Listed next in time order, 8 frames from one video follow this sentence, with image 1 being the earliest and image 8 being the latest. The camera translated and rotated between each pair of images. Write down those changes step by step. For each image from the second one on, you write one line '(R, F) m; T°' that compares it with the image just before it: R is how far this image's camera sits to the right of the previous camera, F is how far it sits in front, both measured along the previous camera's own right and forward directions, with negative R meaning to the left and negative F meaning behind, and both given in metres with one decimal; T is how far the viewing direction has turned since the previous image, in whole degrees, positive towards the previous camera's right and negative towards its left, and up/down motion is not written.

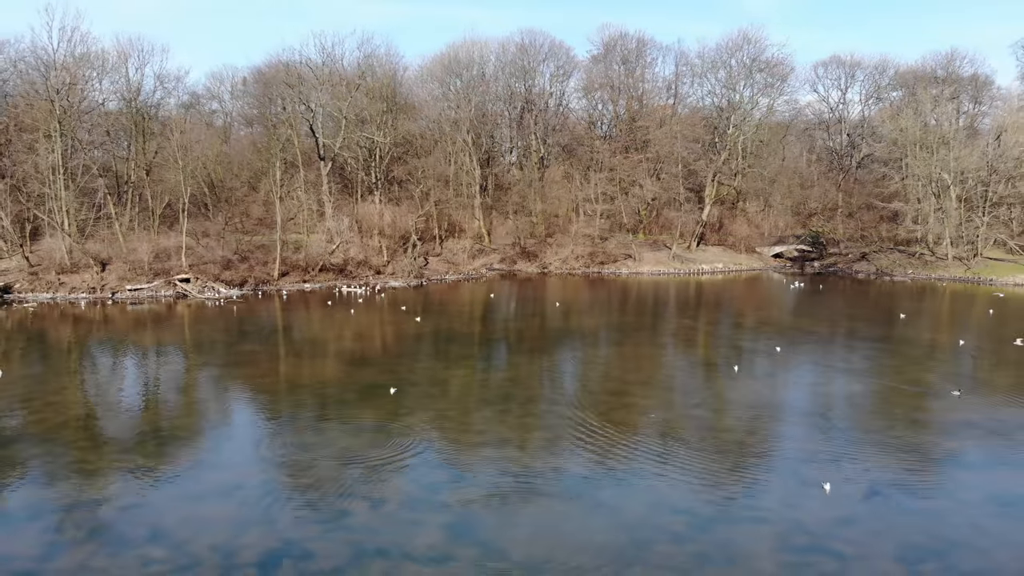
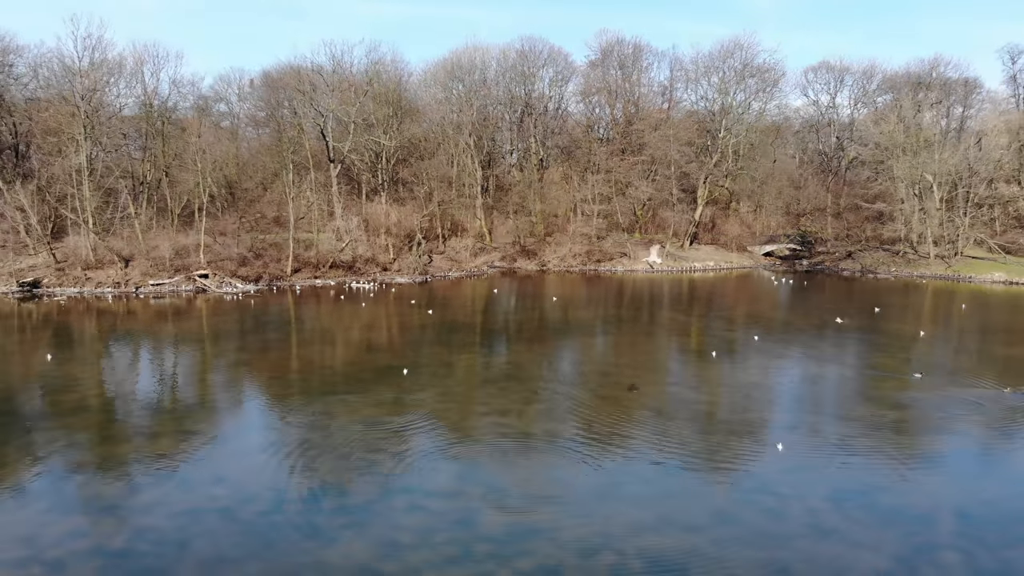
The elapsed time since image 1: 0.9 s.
(0.0, -1.8) m; 0°
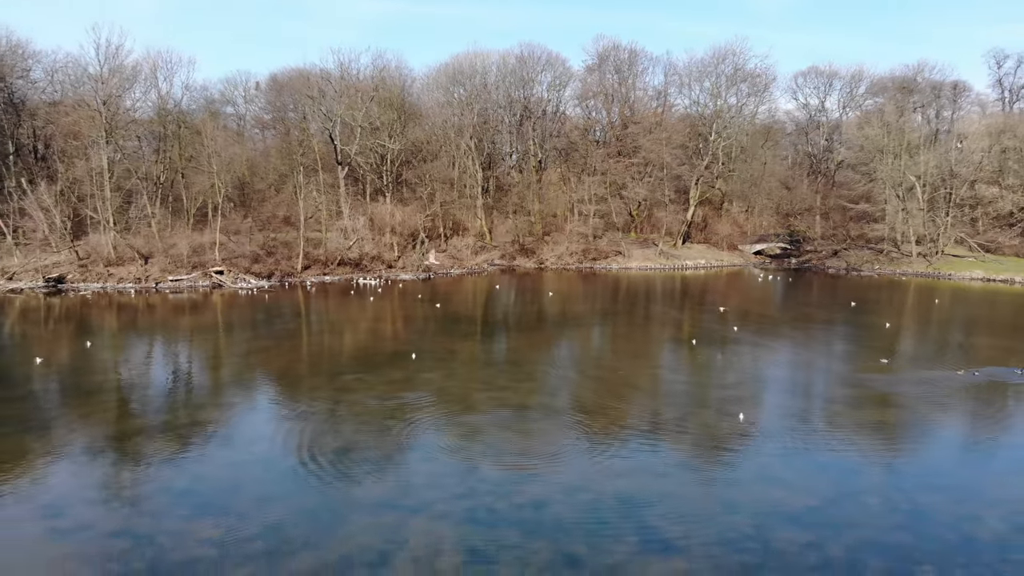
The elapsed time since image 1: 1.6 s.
(+0.1, -1.8) m; 0°
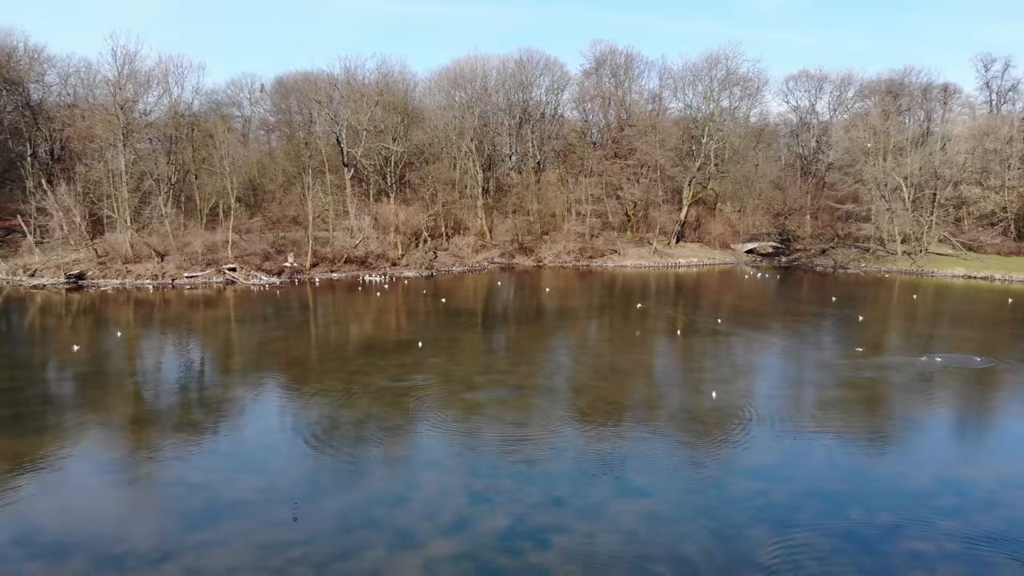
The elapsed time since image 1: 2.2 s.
(+0.1, -1.6) m; 0°
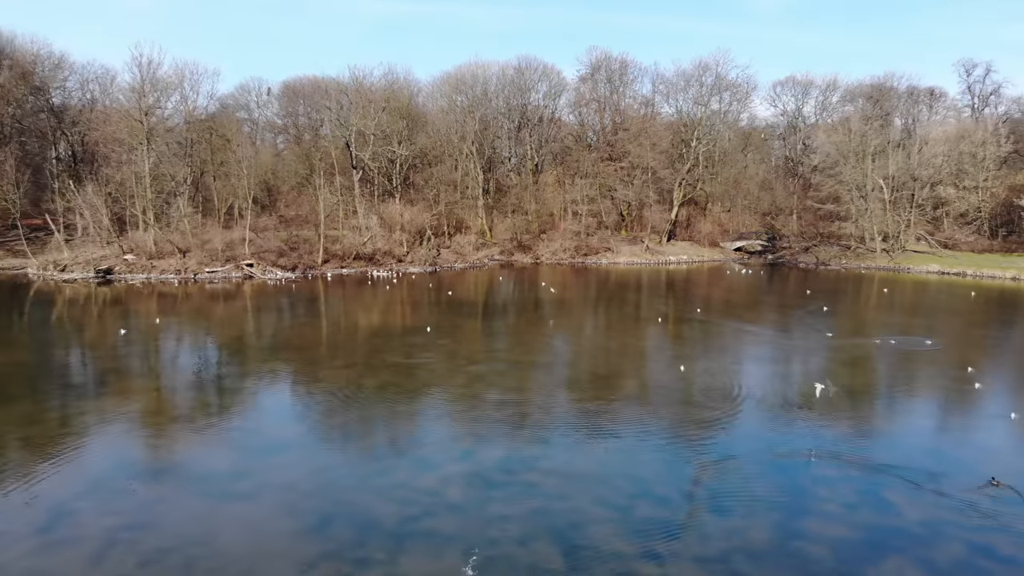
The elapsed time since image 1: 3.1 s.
(+0.1, -2.5) m; 0°
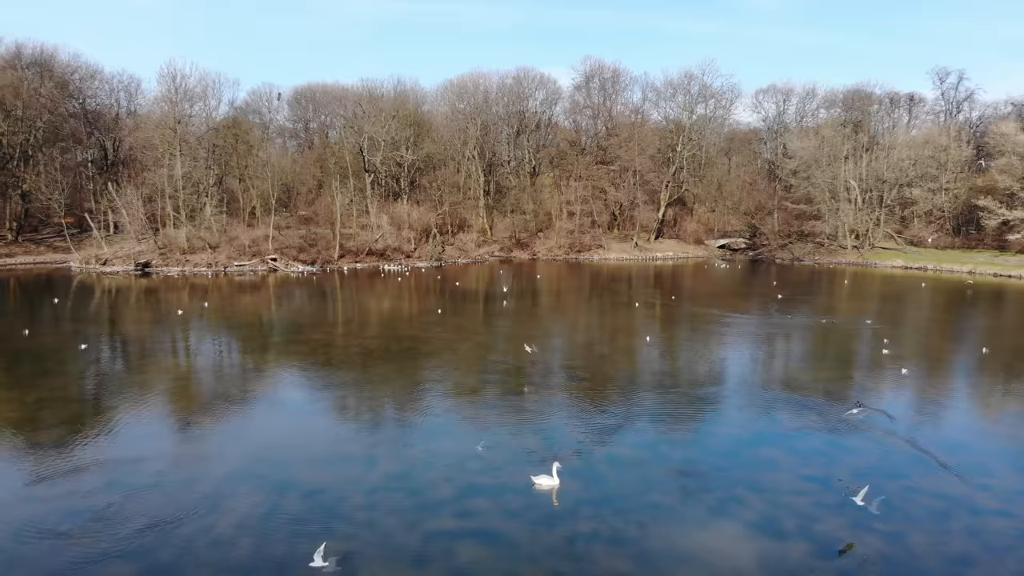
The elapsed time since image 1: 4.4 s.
(+0.1, -4.0) m; 0°
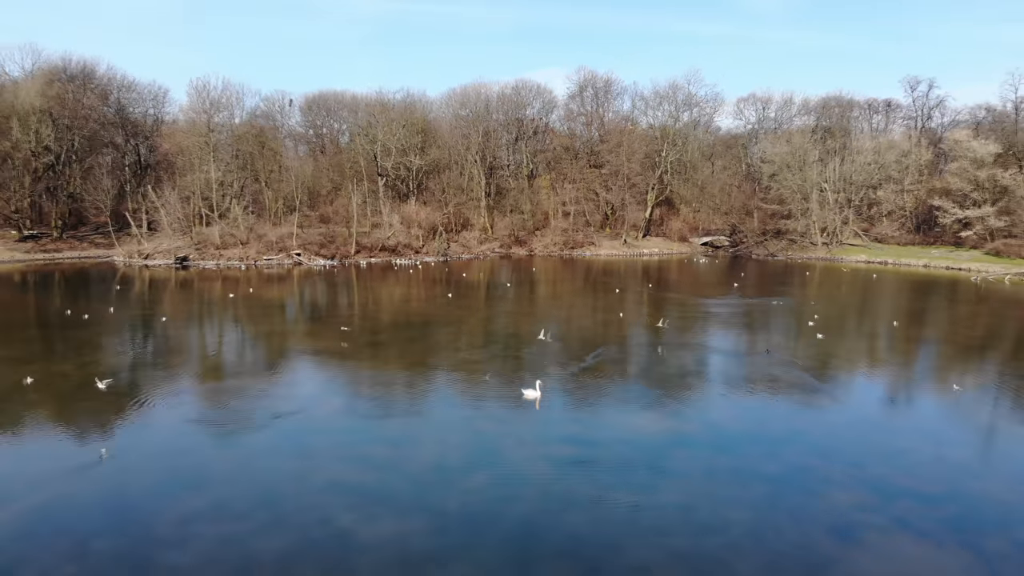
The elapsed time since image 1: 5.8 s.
(+0.1, -4.9) m; 0°
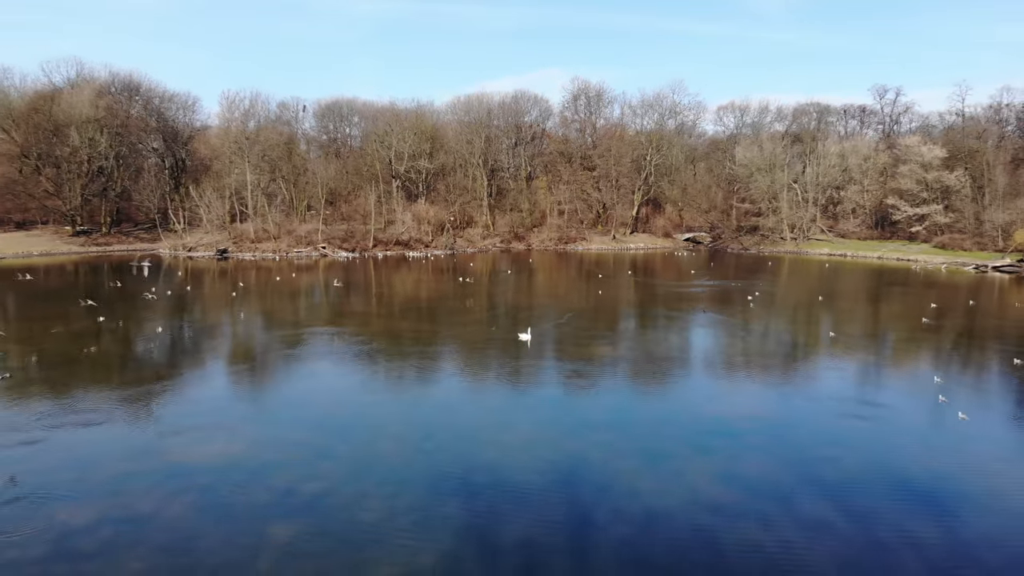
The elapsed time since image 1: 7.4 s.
(0.0, -6.3) m; 0°
